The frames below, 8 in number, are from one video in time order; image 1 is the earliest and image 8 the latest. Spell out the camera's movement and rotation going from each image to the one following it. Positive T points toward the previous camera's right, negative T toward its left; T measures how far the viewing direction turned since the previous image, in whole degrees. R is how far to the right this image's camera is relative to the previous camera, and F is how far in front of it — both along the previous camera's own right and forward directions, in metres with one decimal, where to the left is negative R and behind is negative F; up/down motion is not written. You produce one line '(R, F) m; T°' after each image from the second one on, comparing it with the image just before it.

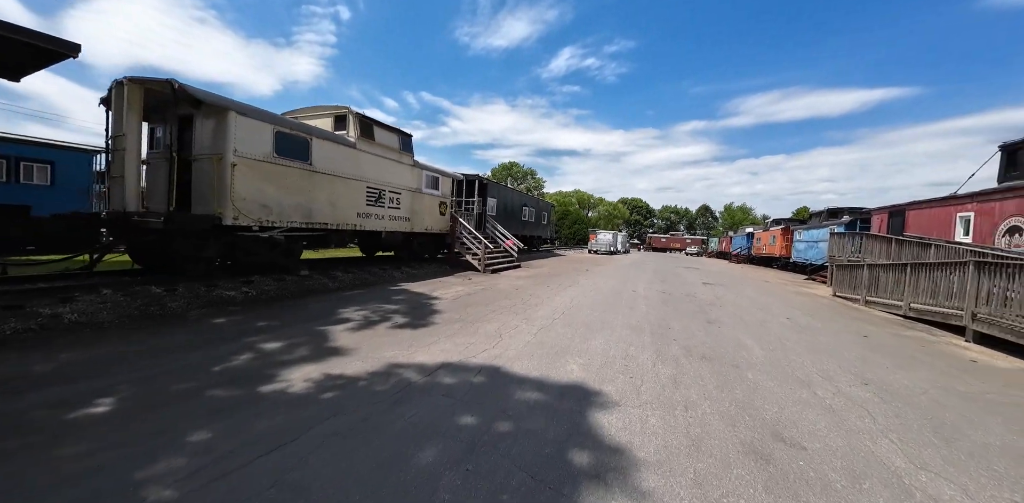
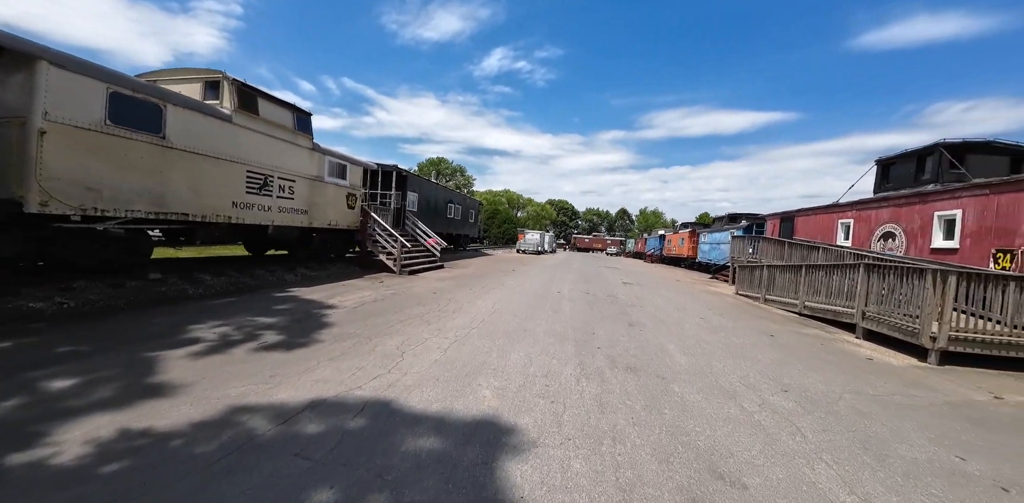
(+0.3, +0.8) m; +11°
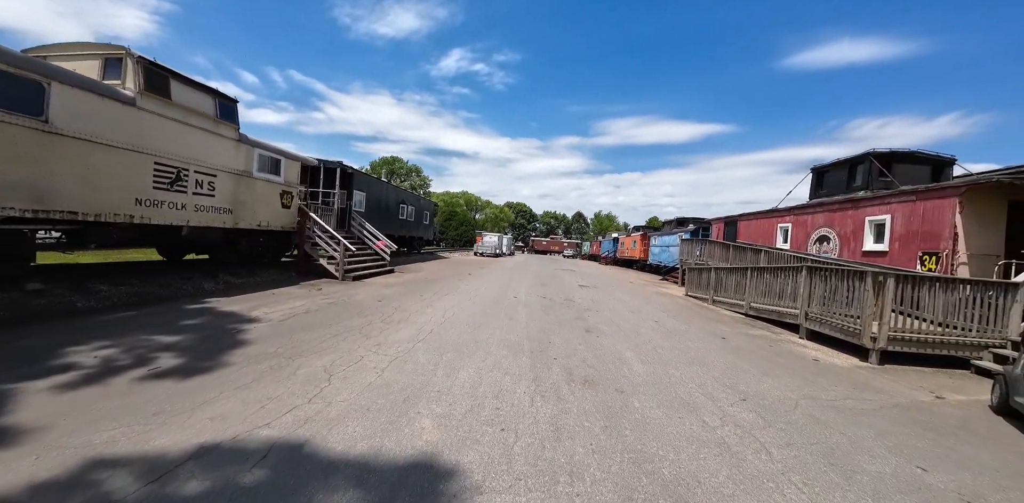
(+0.1, +0.5) m; +6°
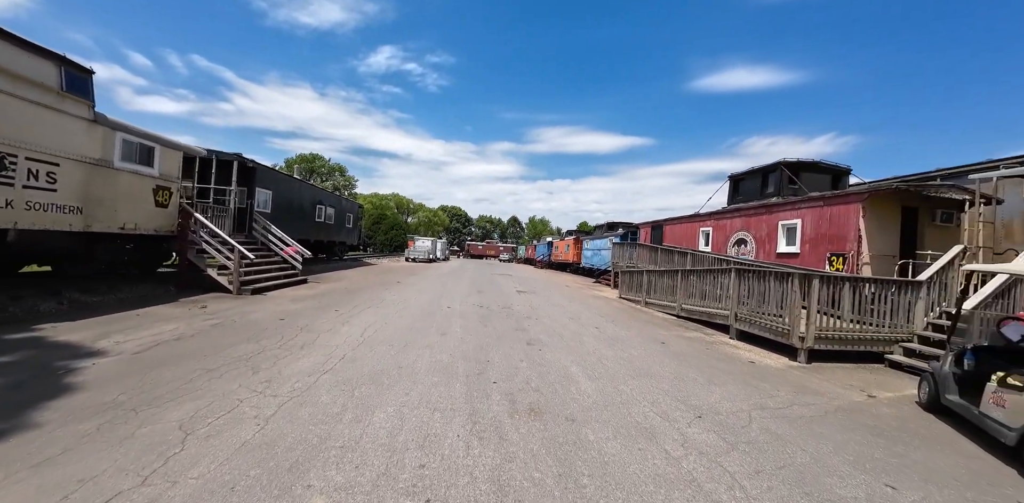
(+0.1, +0.7) m; +10°
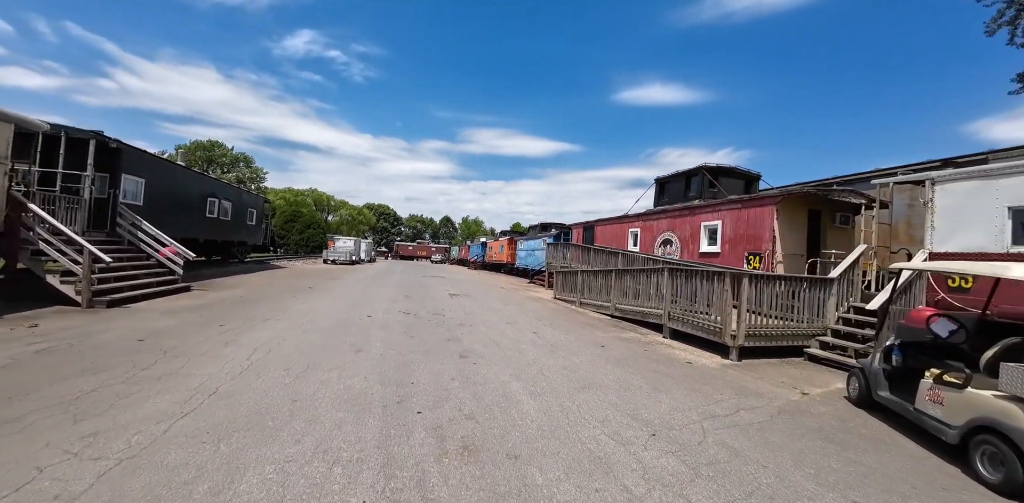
(0.0, +0.7) m; +10°
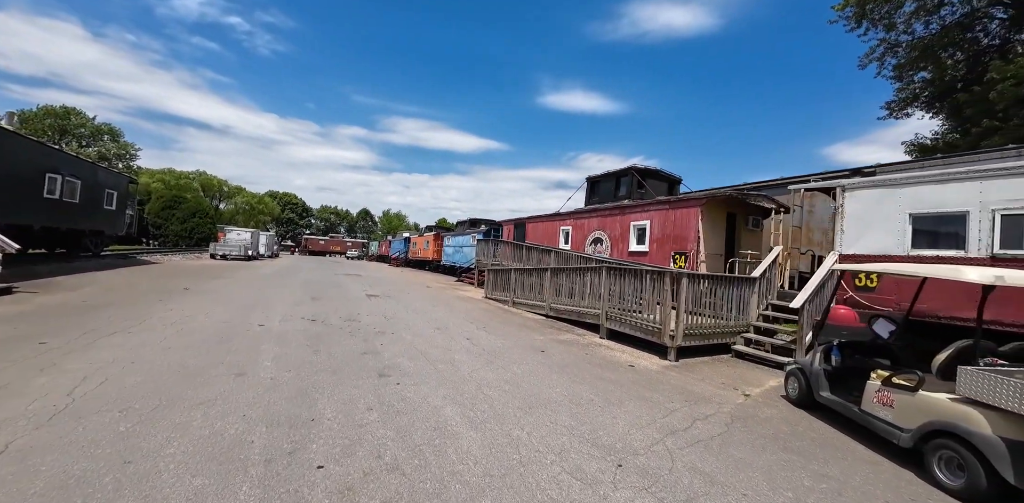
(-0.1, +0.8) m; +11°
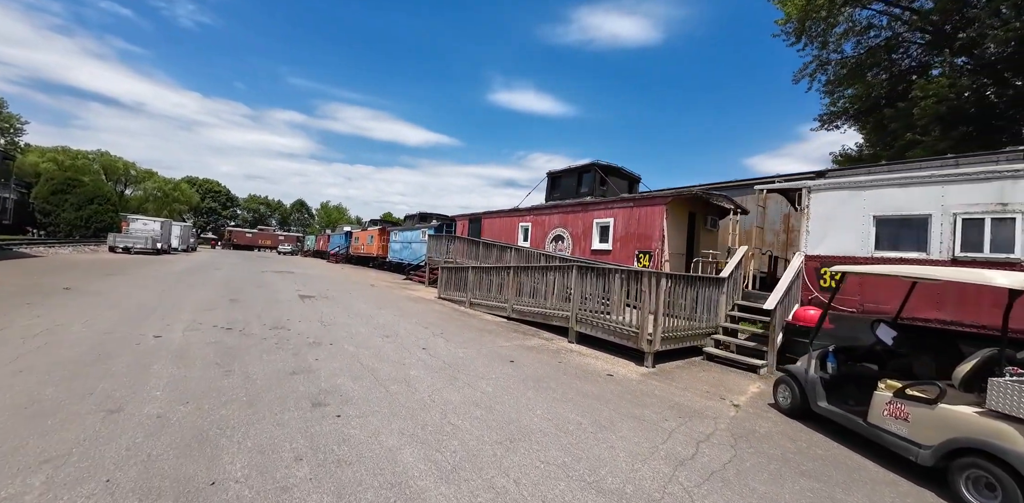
(-0.2, +0.8) m; +8°
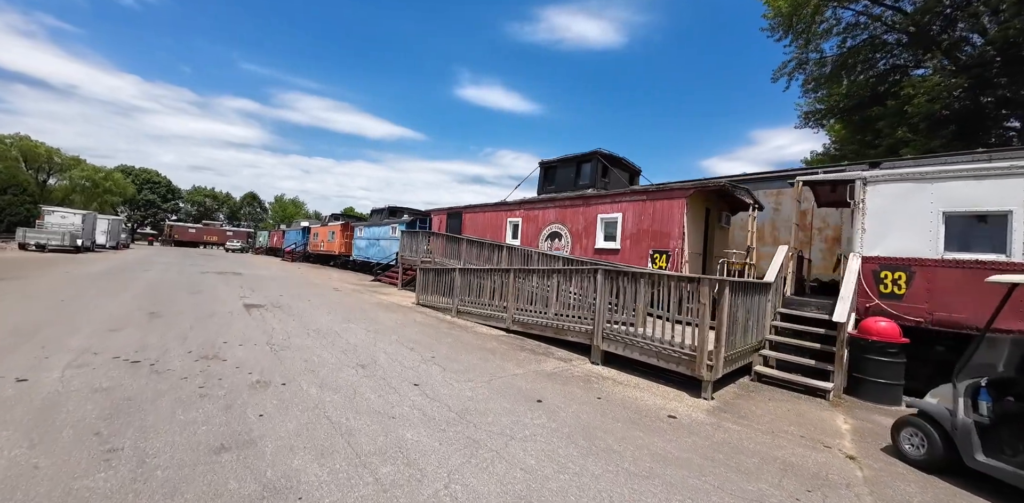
(-0.6, +1.4) m; +5°
